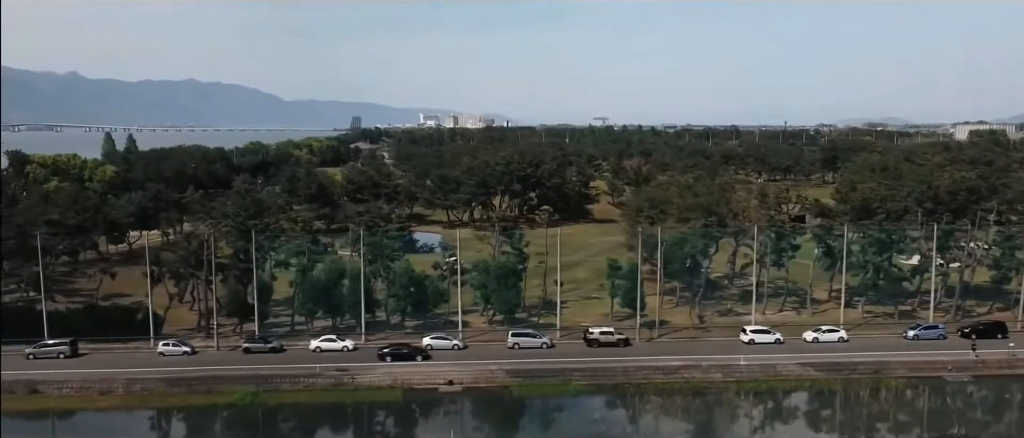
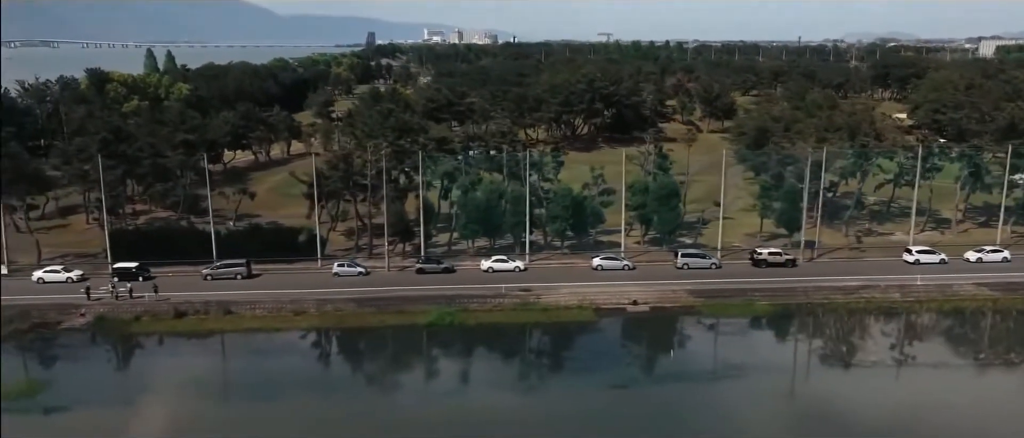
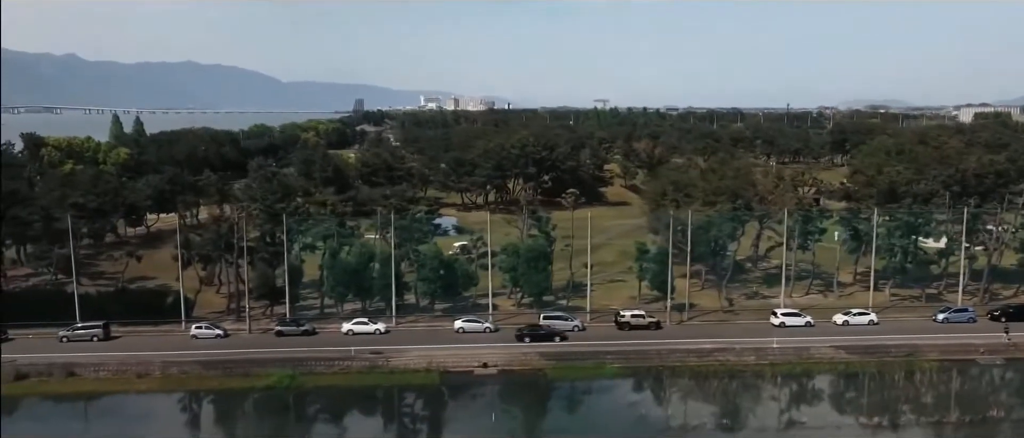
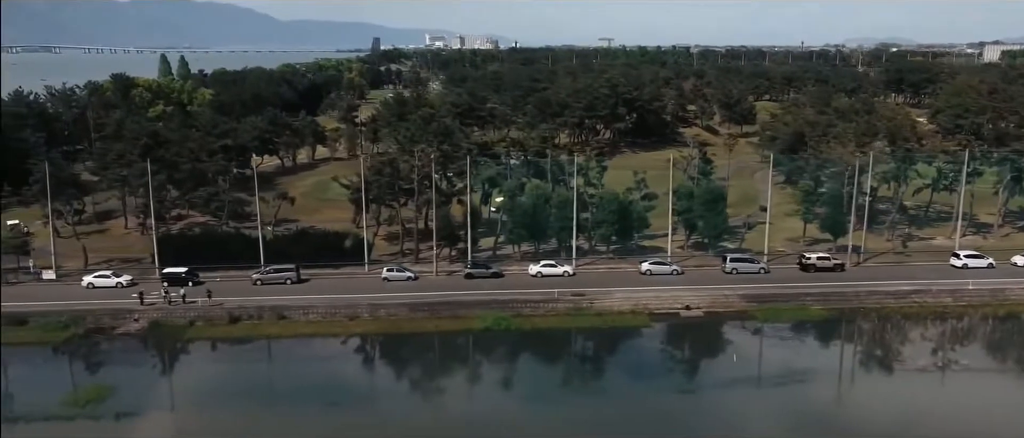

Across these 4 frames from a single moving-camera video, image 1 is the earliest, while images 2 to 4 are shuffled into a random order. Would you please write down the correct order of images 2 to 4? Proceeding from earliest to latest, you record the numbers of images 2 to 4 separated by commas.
3, 2, 4
